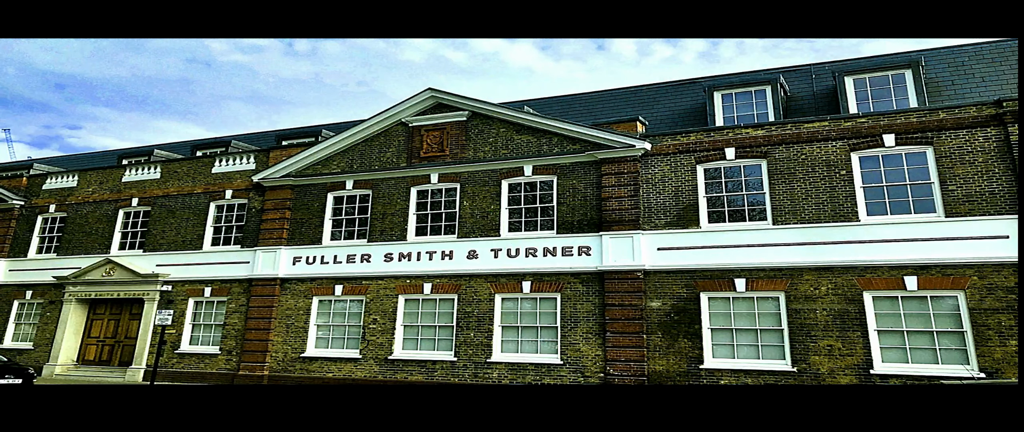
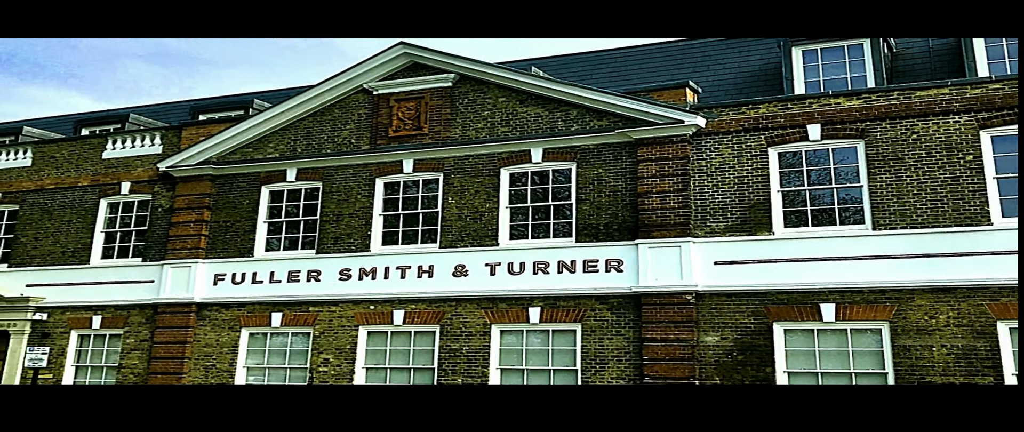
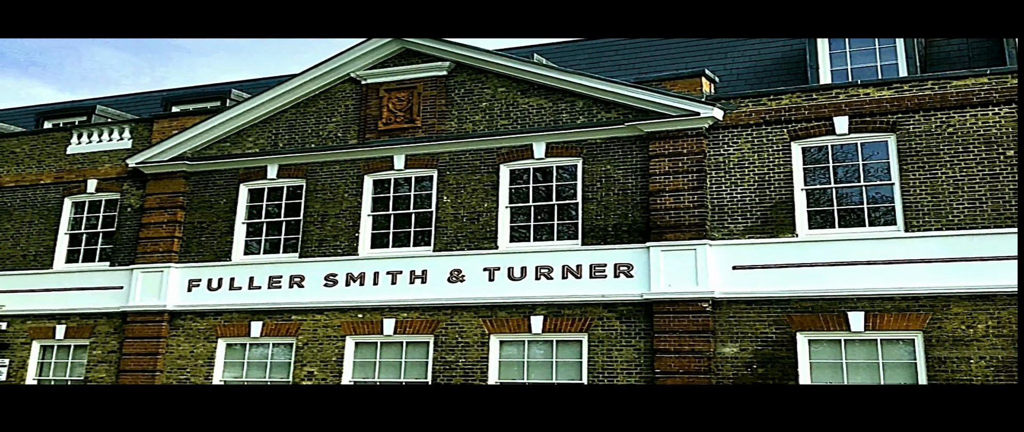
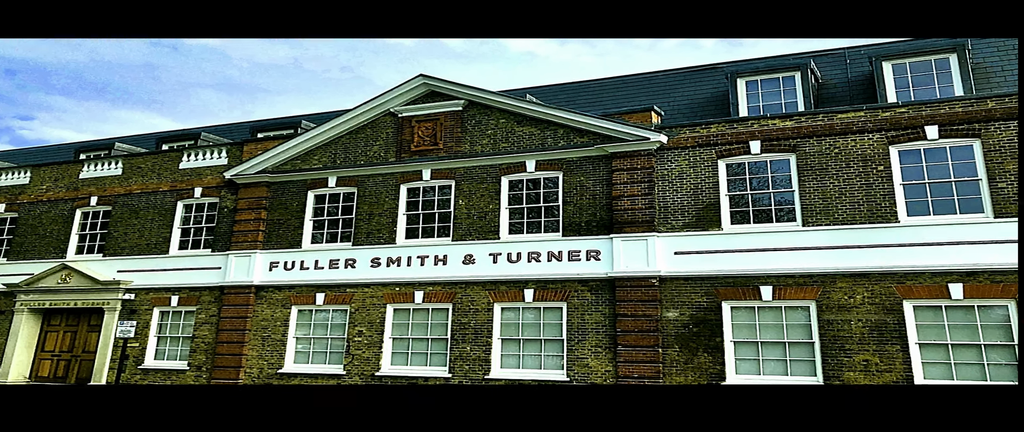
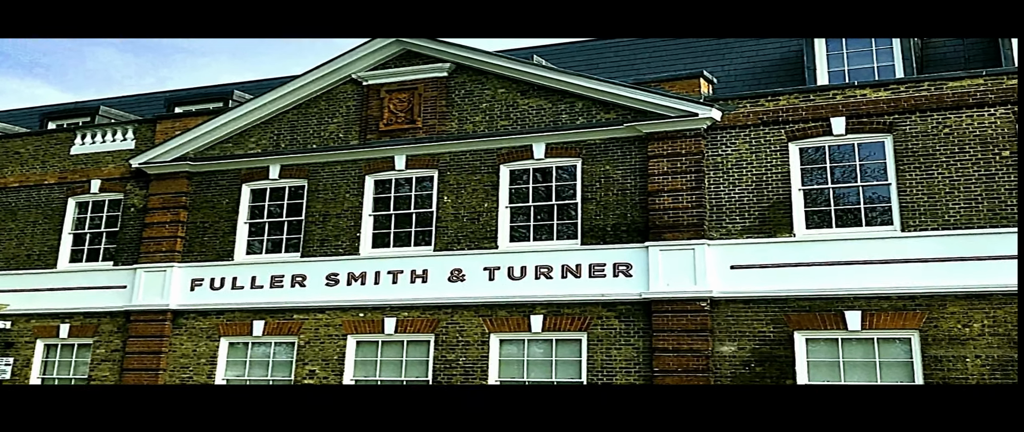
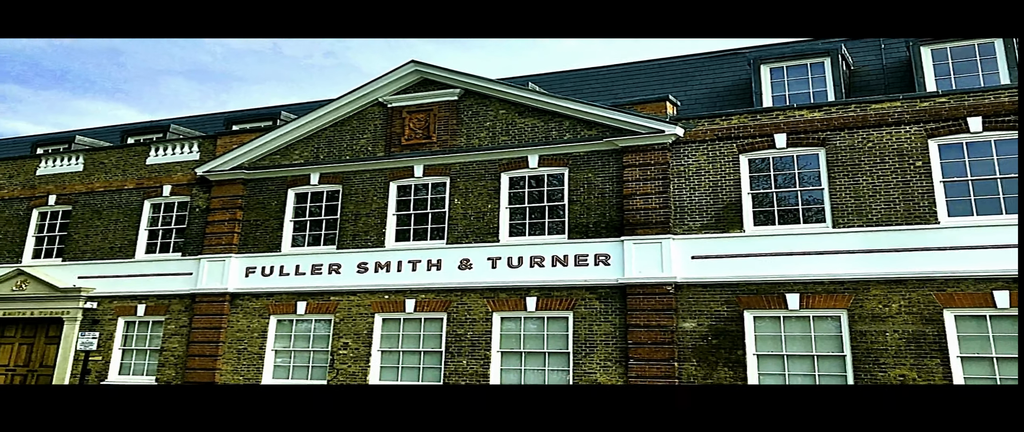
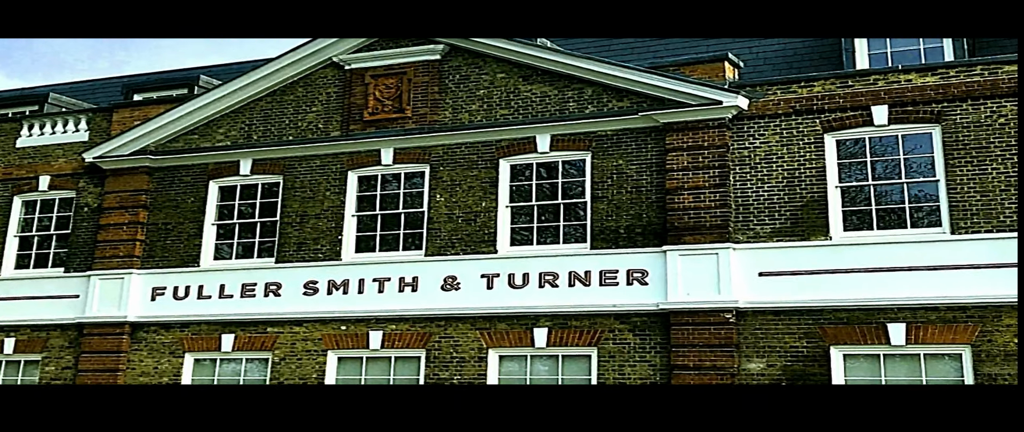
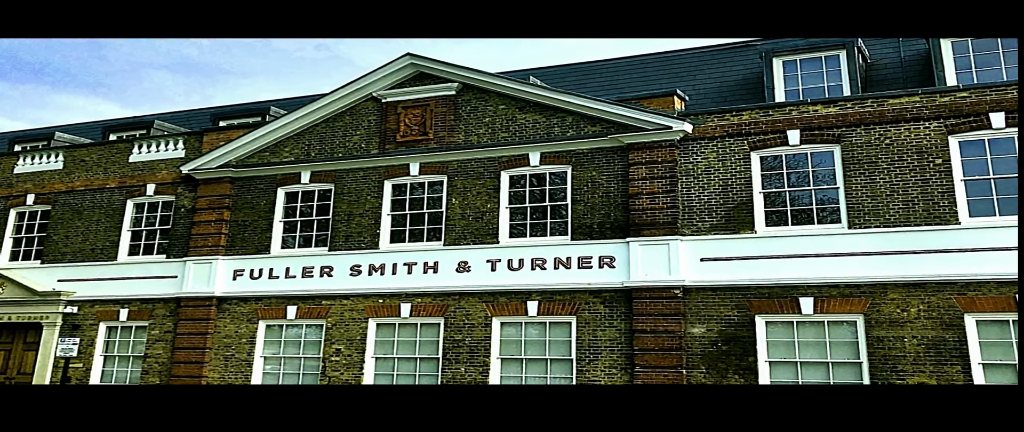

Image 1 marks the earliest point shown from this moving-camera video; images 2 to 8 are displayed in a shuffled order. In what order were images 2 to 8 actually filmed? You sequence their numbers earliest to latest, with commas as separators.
4, 8, 5, 7, 3, 2, 6
